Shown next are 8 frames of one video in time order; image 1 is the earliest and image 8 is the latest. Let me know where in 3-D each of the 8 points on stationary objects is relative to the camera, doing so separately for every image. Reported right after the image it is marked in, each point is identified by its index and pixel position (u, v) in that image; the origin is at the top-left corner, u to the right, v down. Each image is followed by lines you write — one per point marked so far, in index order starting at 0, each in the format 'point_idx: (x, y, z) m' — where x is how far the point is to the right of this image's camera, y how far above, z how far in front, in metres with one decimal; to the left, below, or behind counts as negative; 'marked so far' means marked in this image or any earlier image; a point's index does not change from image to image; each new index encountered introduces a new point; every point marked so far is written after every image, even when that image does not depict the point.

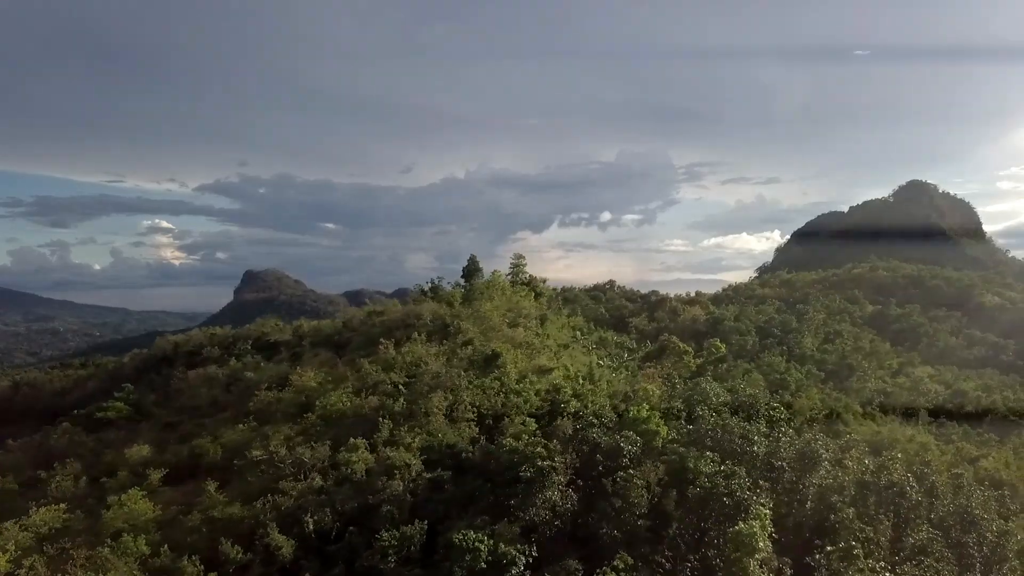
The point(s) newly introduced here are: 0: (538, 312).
0: (+0.4, -0.6, +17.8) m
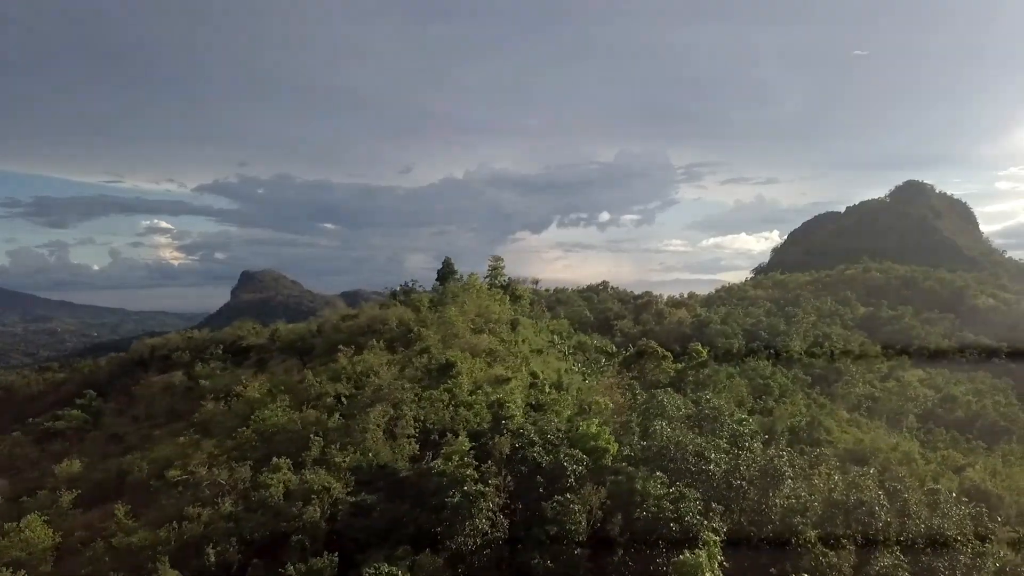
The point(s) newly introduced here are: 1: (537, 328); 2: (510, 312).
0: (-0.1, -0.7, +17.3) m
1: (+0.5, -1.0, +19.4) m
2: (-0.1, -0.6, +18.0) m
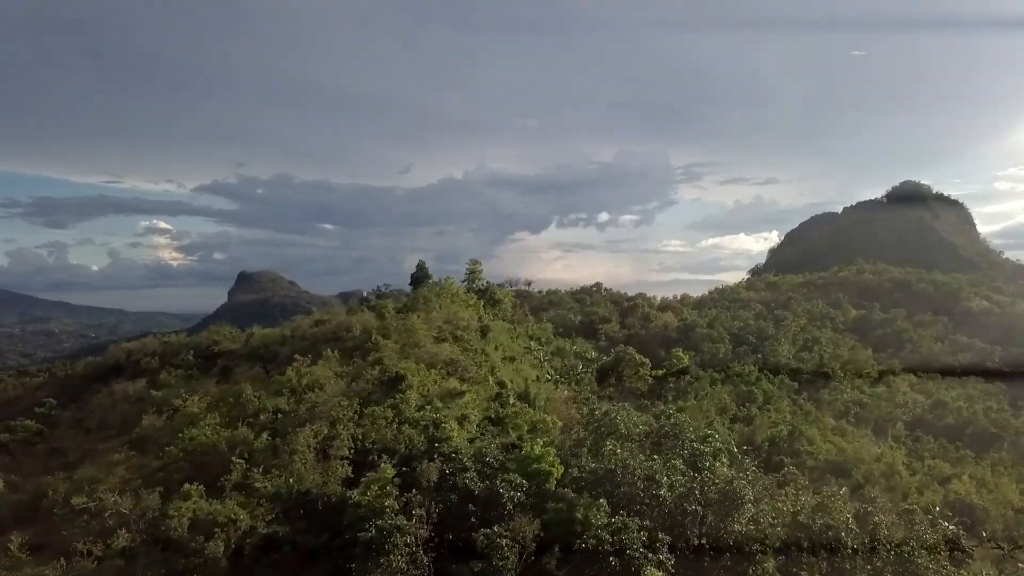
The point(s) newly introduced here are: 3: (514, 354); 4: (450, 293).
0: (-0.6, -0.8, +16.8) m
1: (0.0, -1.1, +18.9) m
2: (-0.6, -0.7, +17.5) m
3: (+0.1, -1.3, +16.4) m
4: (-1.3, -0.2, +18.0) m
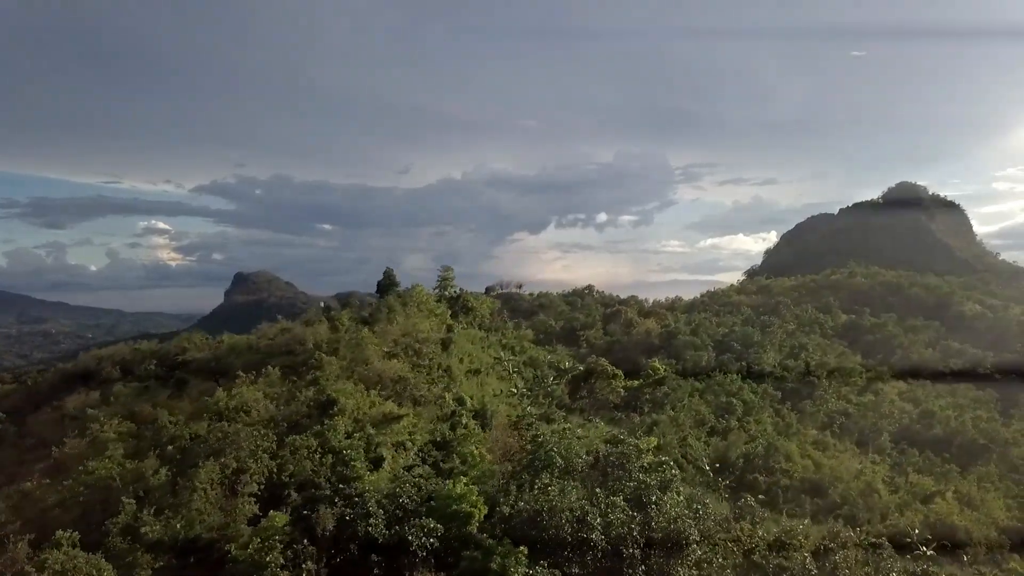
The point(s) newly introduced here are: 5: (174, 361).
0: (-1.2, -0.9, +16.2) m
1: (-0.6, -1.2, +18.2) m
2: (-1.2, -0.9, +16.9) m
3: (-0.5, -1.5, +15.8) m
4: (-2.0, -0.3, +17.4) m
5: (-7.9, -1.7, +19.9) m
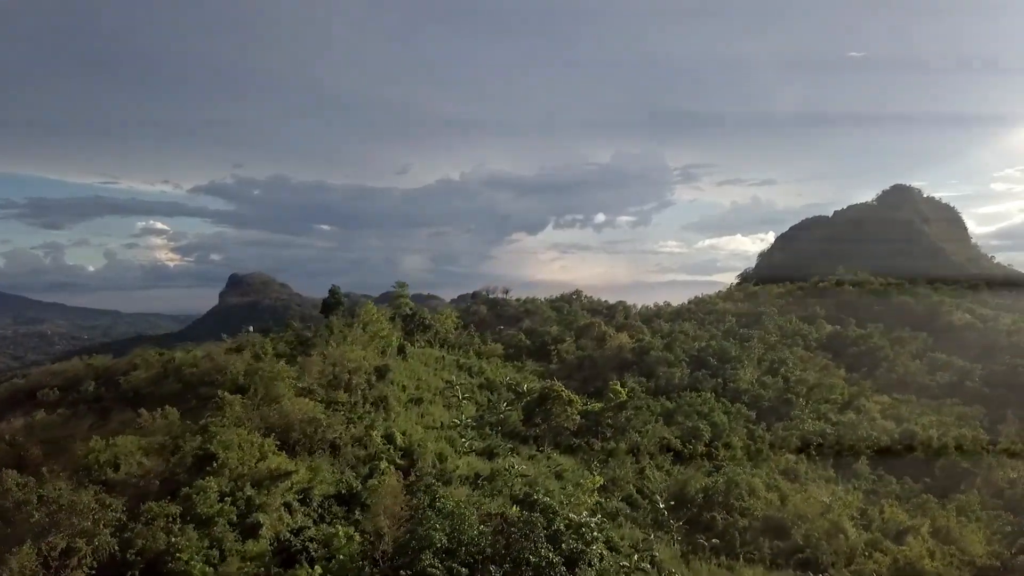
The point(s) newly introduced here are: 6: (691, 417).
0: (-2.1, -1.3, +15.2) m
1: (-1.5, -1.6, +17.3) m
2: (-2.2, -1.3, +15.9) m
3: (-1.5, -1.9, +14.8) m
4: (-2.9, -0.7, +16.4) m
5: (-8.8, -2.1, +18.9) m
6: (+4.1, -2.9, +19.3) m
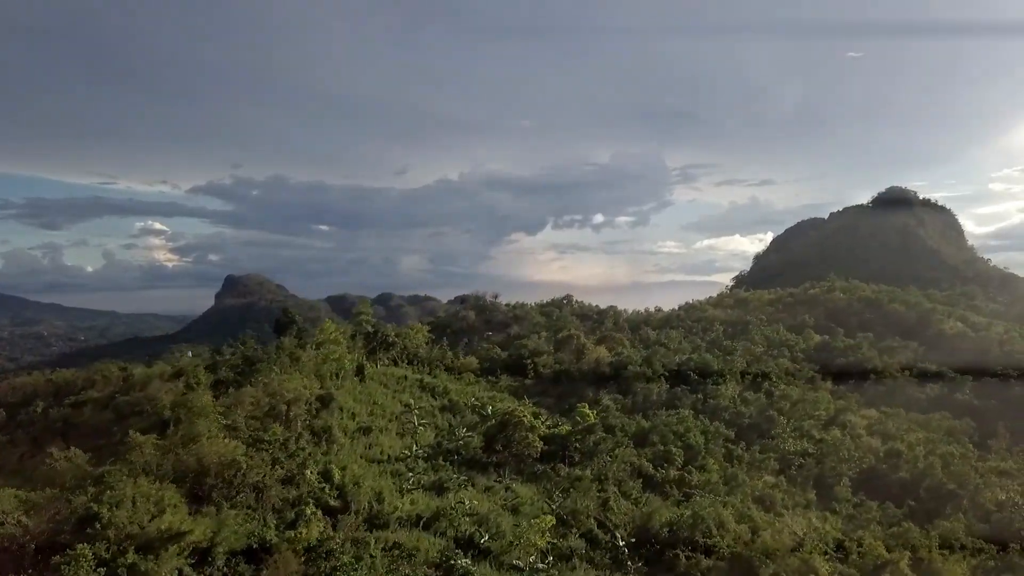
0: (-2.8, -1.6, +14.4) m
1: (-2.2, -2.0, +16.5) m
2: (-2.9, -1.6, +15.2) m
3: (-2.2, -2.2, +14.1) m
4: (-3.6, -1.0, +15.7) m
5: (-9.5, -2.4, +18.1) m
6: (+3.4, -3.3, +18.6) m
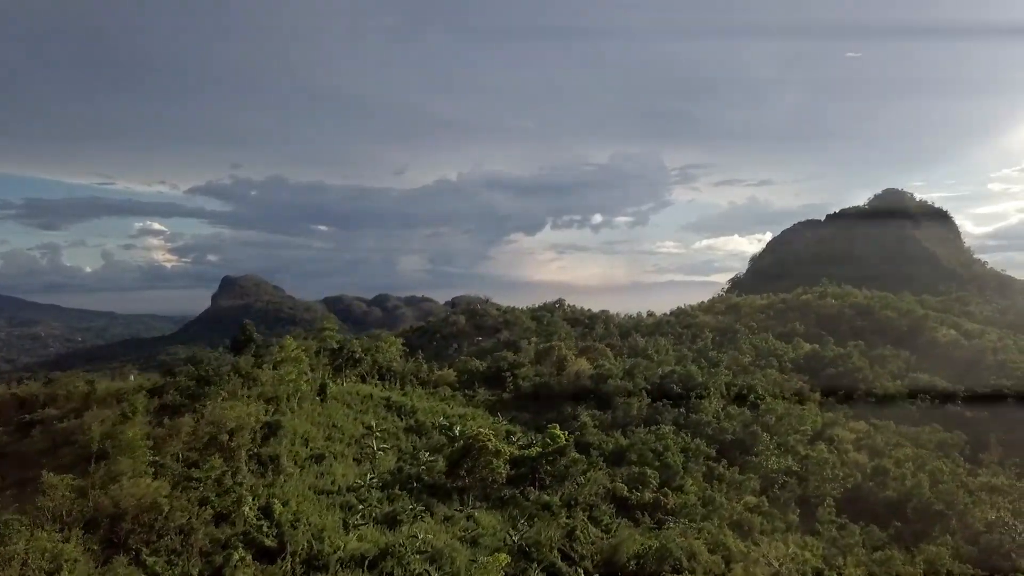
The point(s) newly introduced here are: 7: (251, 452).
0: (-3.4, -1.9, +13.8) m
1: (-2.8, -2.3, +15.9) m
2: (-3.4, -1.9, +14.5) m
3: (-2.7, -2.5, +13.4) m
4: (-4.2, -1.3, +15.0) m
5: (-10.1, -2.7, +17.5) m
6: (+2.8, -3.6, +18.0) m
7: (-3.5, -2.2, +11.4) m
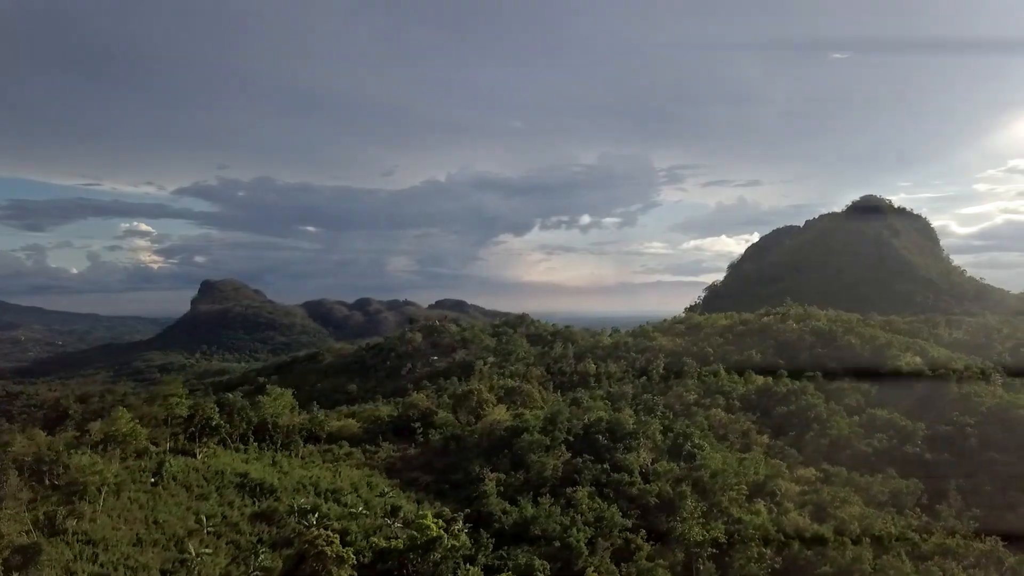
0: (-5.6, -3.0, +11.6) m
1: (-5.0, -3.3, +13.7) m
2: (-5.6, -3.0, +12.3) m
3: (-4.9, -3.5, +11.2) m
4: (-6.3, -2.4, +12.8) m
5: (-12.3, -3.8, +15.2) m
6: (+0.6, -4.6, +15.8) m
7: (-5.6, -3.2, +9.2) m
